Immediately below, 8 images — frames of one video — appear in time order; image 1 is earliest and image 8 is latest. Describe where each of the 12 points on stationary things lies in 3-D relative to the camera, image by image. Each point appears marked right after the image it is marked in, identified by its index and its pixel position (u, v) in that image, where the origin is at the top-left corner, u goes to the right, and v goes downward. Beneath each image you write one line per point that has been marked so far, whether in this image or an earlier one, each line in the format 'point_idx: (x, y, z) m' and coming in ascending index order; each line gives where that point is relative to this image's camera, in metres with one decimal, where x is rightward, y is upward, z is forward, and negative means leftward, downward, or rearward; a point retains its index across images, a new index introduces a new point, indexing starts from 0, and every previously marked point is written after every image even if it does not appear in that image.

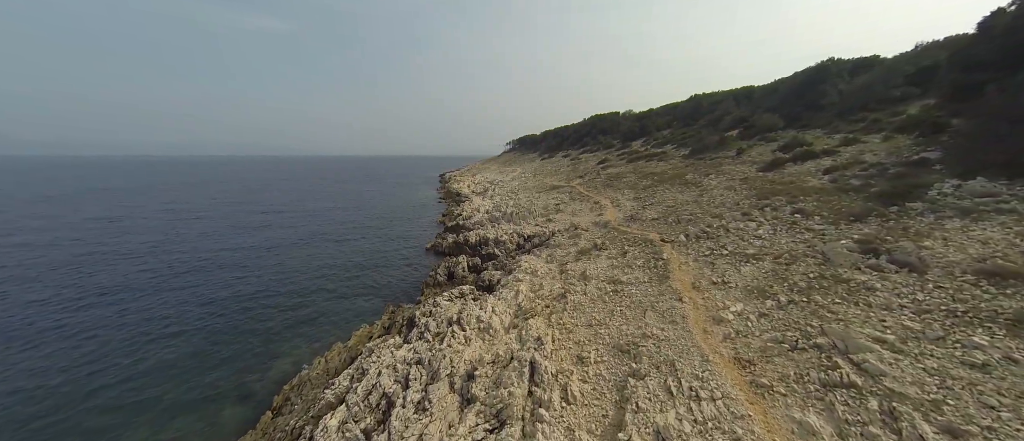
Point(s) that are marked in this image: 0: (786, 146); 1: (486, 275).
0: (+15.5, +4.2, +18.6) m
1: (-1.2, -2.6, +15.4) m
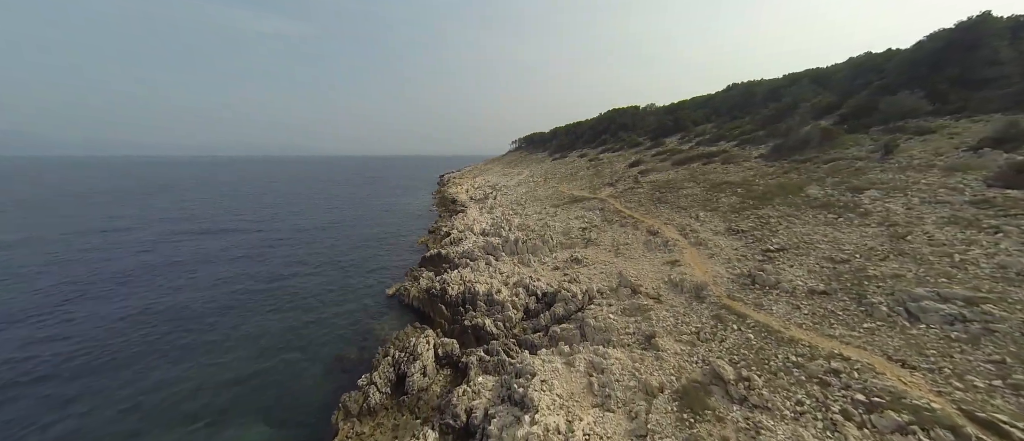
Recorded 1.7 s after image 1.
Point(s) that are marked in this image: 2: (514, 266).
0: (+15.6, +2.6, +10.6) m
1: (-1.2, -4.1, +7.7) m
2: (+0.1, -1.9, +13.7) m
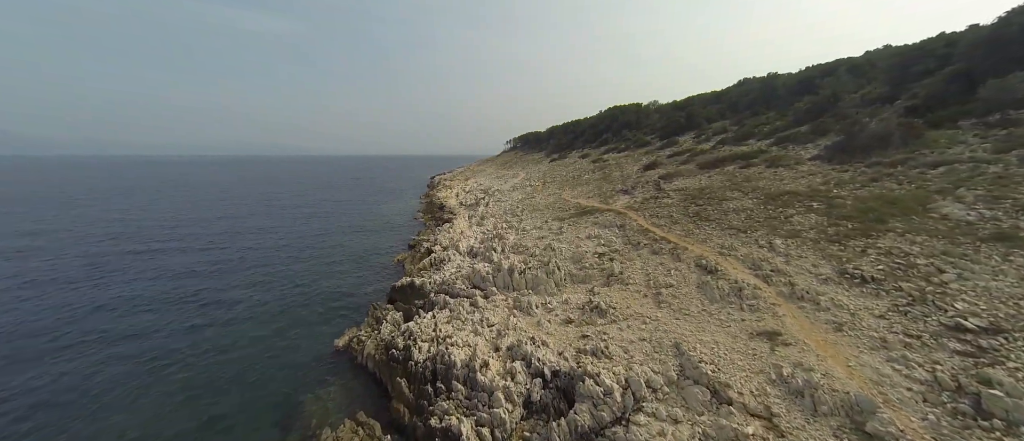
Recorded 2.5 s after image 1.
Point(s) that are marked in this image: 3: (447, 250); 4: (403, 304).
0: (+15.5, +1.9, +6.9) m
1: (-1.3, -4.9, +3.8) m
2: (-0.1, -2.8, +9.8) m
3: (-3.6, -1.6, +18.3) m
4: (-4.4, -3.3, +13.3) m
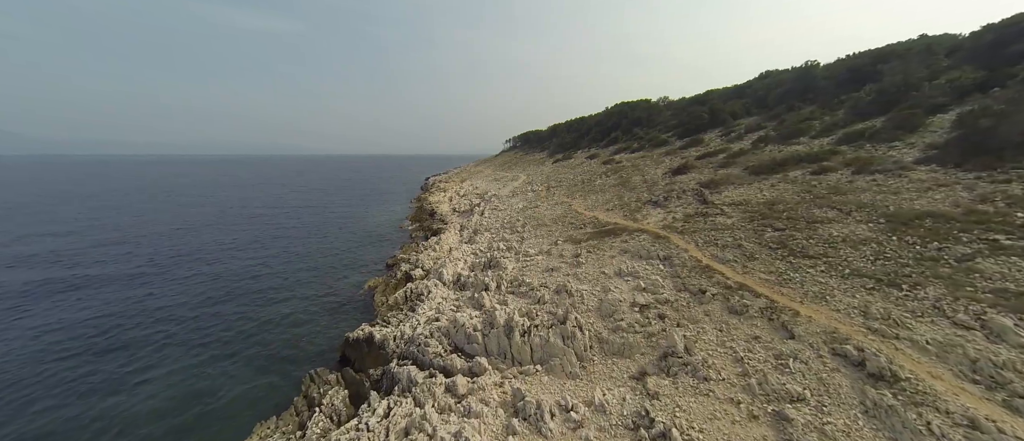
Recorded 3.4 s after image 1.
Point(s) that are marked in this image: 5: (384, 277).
0: (+15.4, +1.0, +3.0) m
1: (-1.3, -5.8, -0.2) m
2: (-0.1, -3.6, +5.8) m
3: (-3.7, -2.5, +14.3) m
4: (-4.4, -4.2, +9.3) m
5: (-6.7, -3.0, +17.3) m
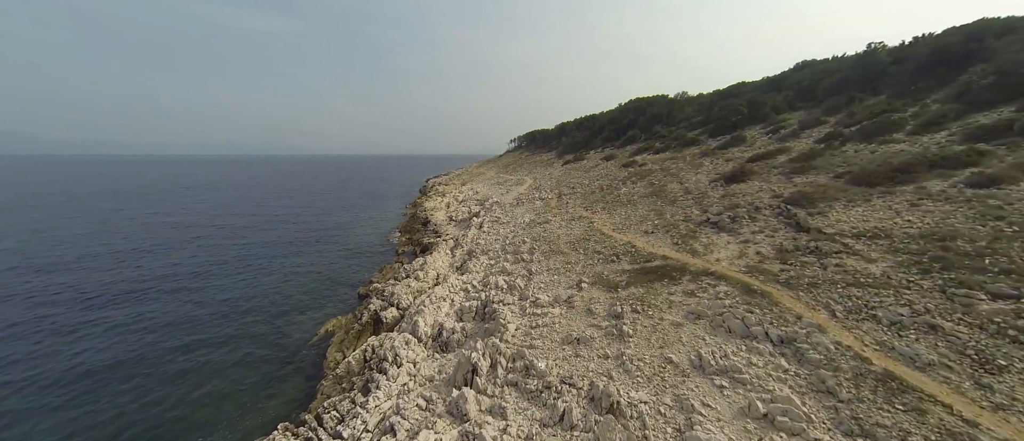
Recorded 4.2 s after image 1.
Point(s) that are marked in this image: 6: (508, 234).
0: (+15.4, +0.1, -1.3) m
1: (-1.4, -6.7, -4.3) m
2: (-0.2, -4.5, +1.7) m
3: (-3.6, -3.4, +10.3) m
4: (-4.4, -5.1, +5.3) m
5: (-6.5, -3.9, +13.2) m
6: (-0.2, -0.7, +17.0) m
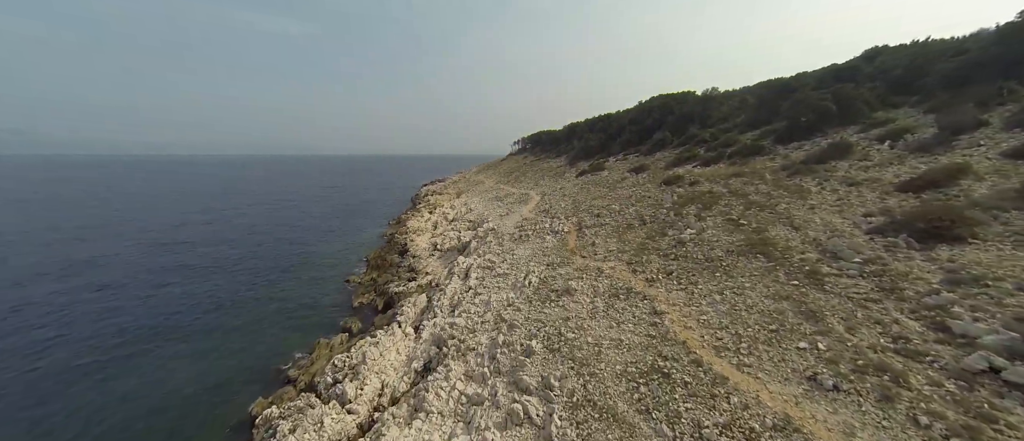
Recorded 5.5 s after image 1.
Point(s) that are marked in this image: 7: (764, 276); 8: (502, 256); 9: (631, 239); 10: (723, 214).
0: (+15.1, -1.9, -8.1) m
1: (-1.7, -8.7, -10.8) m
2: (-0.4, -6.5, -4.9) m
3: (-3.7, -5.4, +3.8) m
4: (-4.6, -7.1, -1.2) m
5: (-6.7, -5.9, +6.8) m
6: (-0.3, -2.7, +10.5) m
7: (+6.0, -1.2, +7.9) m
8: (-0.4, -1.7, +15.5) m
9: (+4.7, -0.5, +13.1) m
10: (+7.7, +0.3, +12.2) m
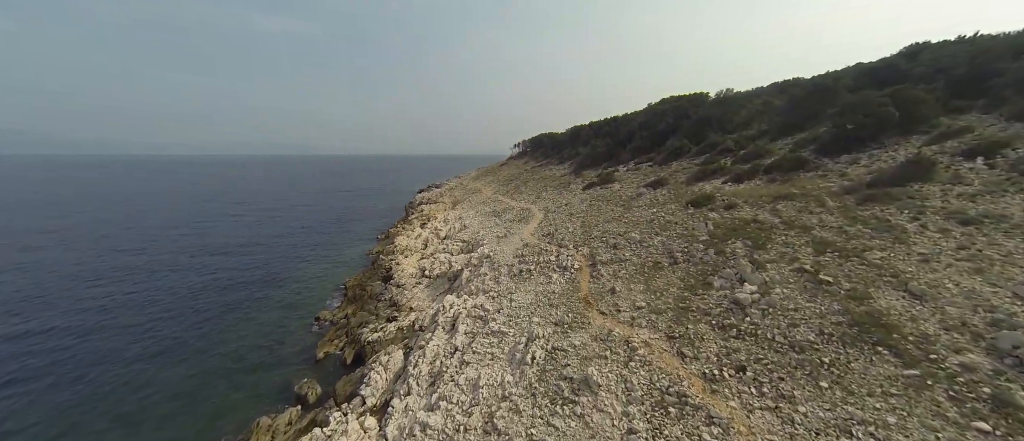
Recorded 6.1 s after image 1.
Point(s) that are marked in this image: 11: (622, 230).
0: (+15.0, -3.2, -11.0) m
1: (-1.8, -10.0, -13.8) m
2: (-0.5, -7.9, -7.8) m
3: (-3.8, -6.7, +0.8) m
4: (-4.7, -8.4, -4.1) m
5: (-6.7, -7.2, +3.9) m
6: (-0.4, -4.0, +7.5) m
7: (+5.9, -2.5, +4.9) m
8: (-0.5, -3.0, +12.5) m
9: (+4.6, -1.9, +10.1) m
10: (+7.6, -1.0, +9.2) m
11: (+5.0, -0.4, +15.1) m
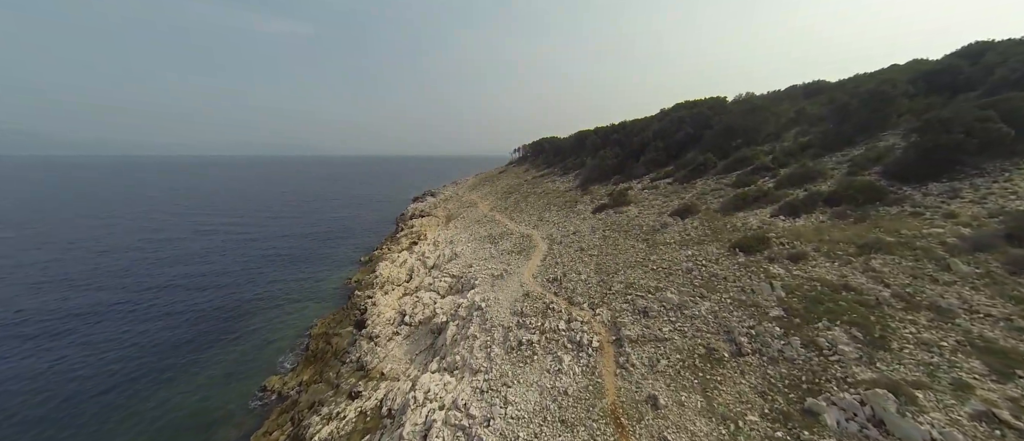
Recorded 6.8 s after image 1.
0: (+14.8, -4.9, -14.5) m
1: (-2.0, -11.7, -17.3) m
2: (-0.6, -9.6, -11.3) m
3: (-3.9, -8.5, -2.7) m
4: (-4.8, -10.2, -7.6) m
5: (-6.9, -9.0, +0.4) m
6: (-0.5, -5.8, +4.1) m
7: (+5.8, -4.3, +1.4) m
8: (-0.6, -4.8, +9.1) m
9: (+4.5, -3.6, +6.6) m
10: (+7.5, -2.8, +5.8) m
11: (+4.9, -2.2, +11.6) m
